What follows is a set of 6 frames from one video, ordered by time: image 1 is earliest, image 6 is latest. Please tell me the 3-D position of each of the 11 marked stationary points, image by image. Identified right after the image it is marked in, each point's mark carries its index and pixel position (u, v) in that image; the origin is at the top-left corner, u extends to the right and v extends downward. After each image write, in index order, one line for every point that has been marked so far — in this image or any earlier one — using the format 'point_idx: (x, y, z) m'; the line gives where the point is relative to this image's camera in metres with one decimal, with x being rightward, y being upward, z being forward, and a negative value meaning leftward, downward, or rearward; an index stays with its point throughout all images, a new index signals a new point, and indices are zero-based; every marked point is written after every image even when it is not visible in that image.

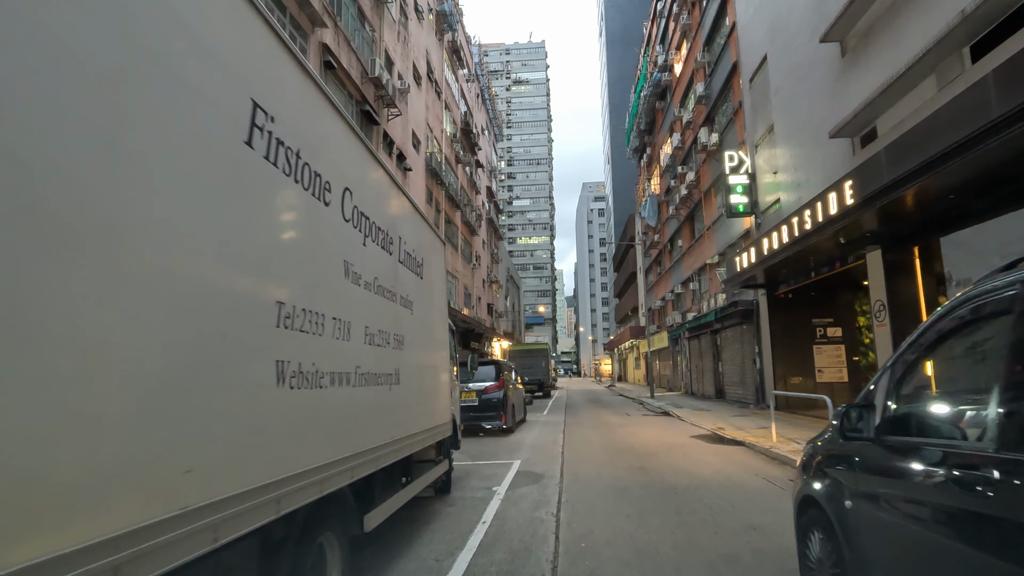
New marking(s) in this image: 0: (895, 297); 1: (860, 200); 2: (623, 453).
0: (+8.1, -0.2, +12.2) m
1: (+6.5, +1.7, +10.8) m
2: (+1.9, -2.9, +10.2) m
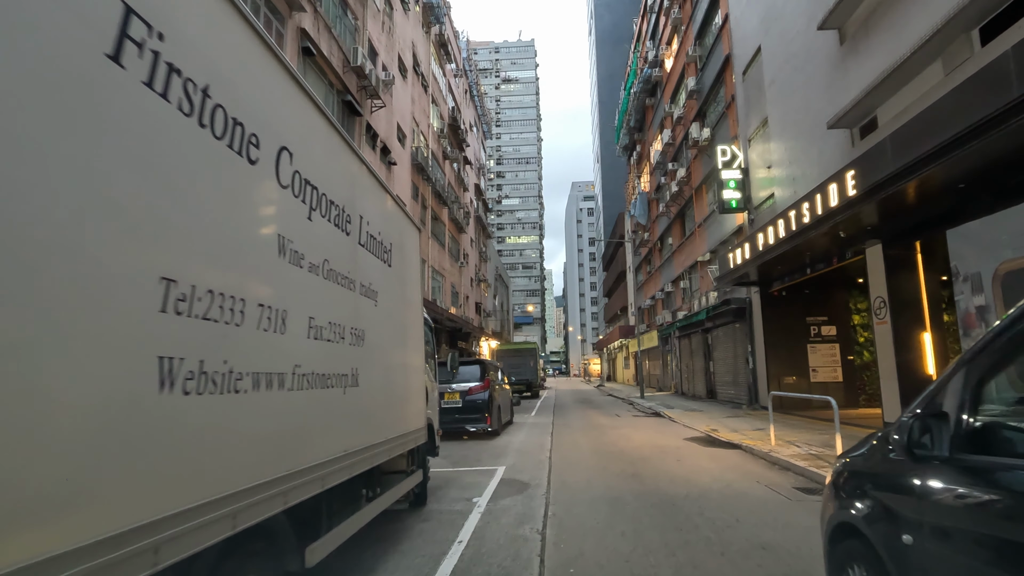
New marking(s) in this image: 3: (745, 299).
0: (+7.8, -0.1, +11.7) m
1: (+6.3, +1.7, +10.3) m
2: (+1.7, -2.8, +9.6) m
3: (+8.0, -0.4, +19.9) m
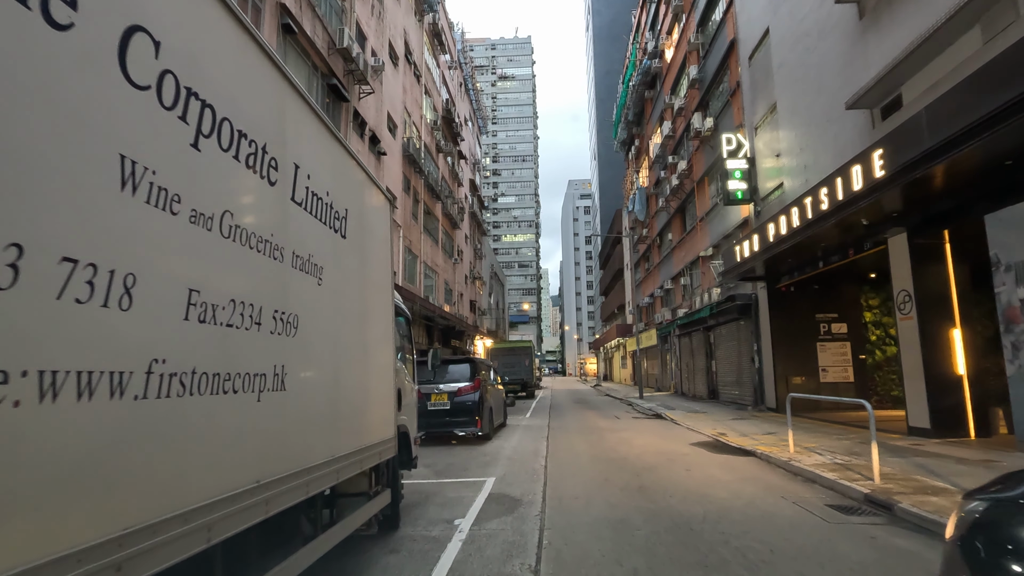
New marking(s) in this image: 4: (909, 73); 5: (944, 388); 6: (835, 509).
0: (+7.6, 0.0, +10.8) m
1: (+6.1, +1.9, +9.4) m
2: (+1.5, -2.7, +8.7) m
3: (+7.8, -0.2, +18.9) m
4: (+7.2, +3.9, +10.6) m
5: (+7.8, -1.8, +10.5) m
6: (+3.3, -2.3, +6.0) m
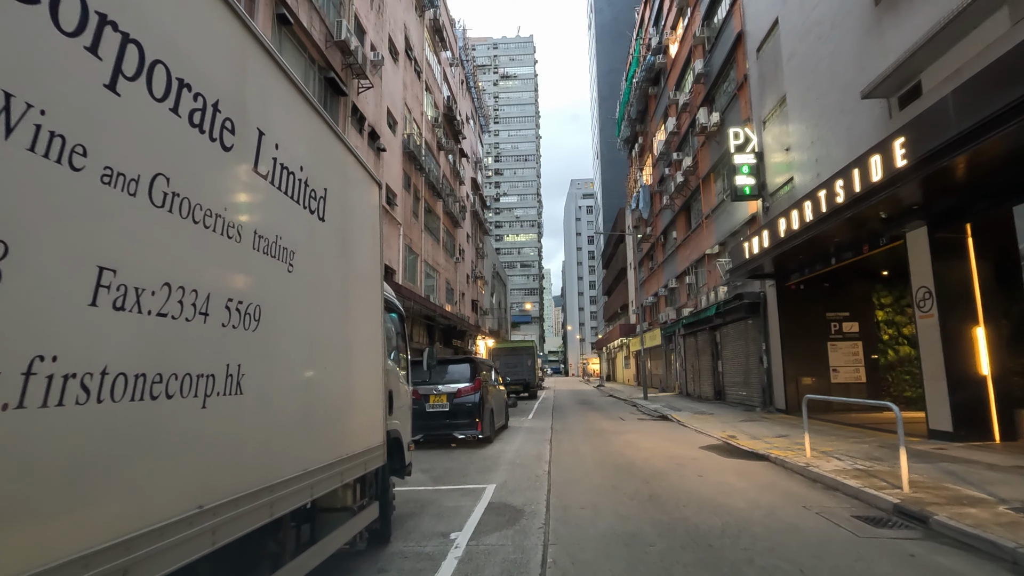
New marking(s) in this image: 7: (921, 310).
0: (+7.7, +0.1, +10.3) m
1: (+6.2, +1.9, +8.9) m
2: (+1.6, -2.6, +8.2) m
3: (+7.8, -0.2, +18.5) m
4: (+7.2, +3.9, +10.1) m
5: (+7.8, -1.7, +10.0) m
6: (+3.3, -2.2, +5.5) m
7: (+7.6, -0.4, +10.8) m
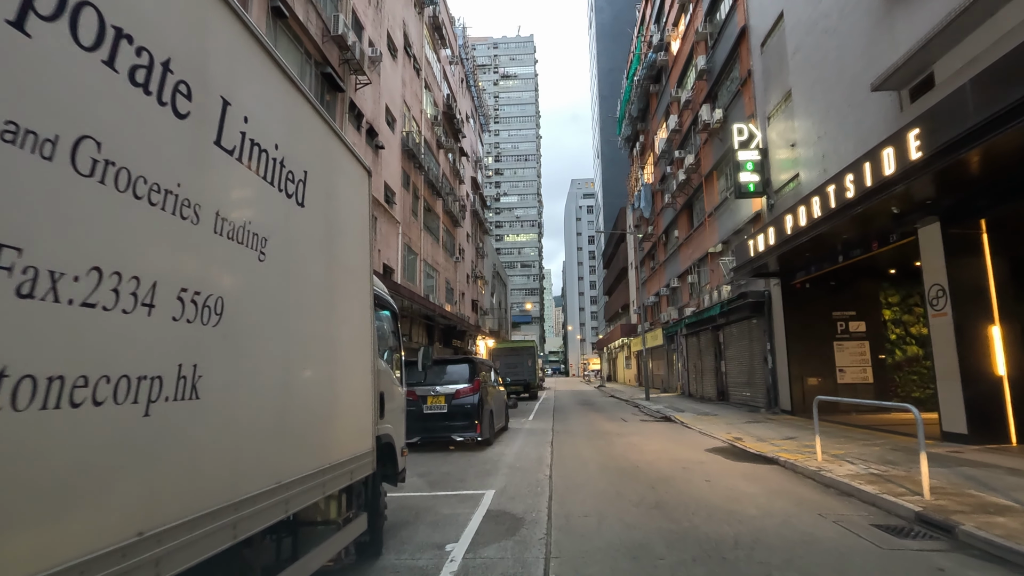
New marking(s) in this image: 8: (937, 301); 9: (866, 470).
0: (+7.7, +0.1, +10.0) m
1: (+6.1, +2.0, +8.6) m
2: (+1.6, -2.6, +7.9) m
3: (+7.8, -0.1, +18.1) m
4: (+7.2, +4.0, +9.8) m
5: (+7.8, -1.7, +9.7) m
6: (+3.3, -2.2, +5.2) m
7: (+7.6, -0.4, +10.5) m
8: (+7.6, -0.2, +10.4) m
9: (+4.6, -2.3, +7.5) m
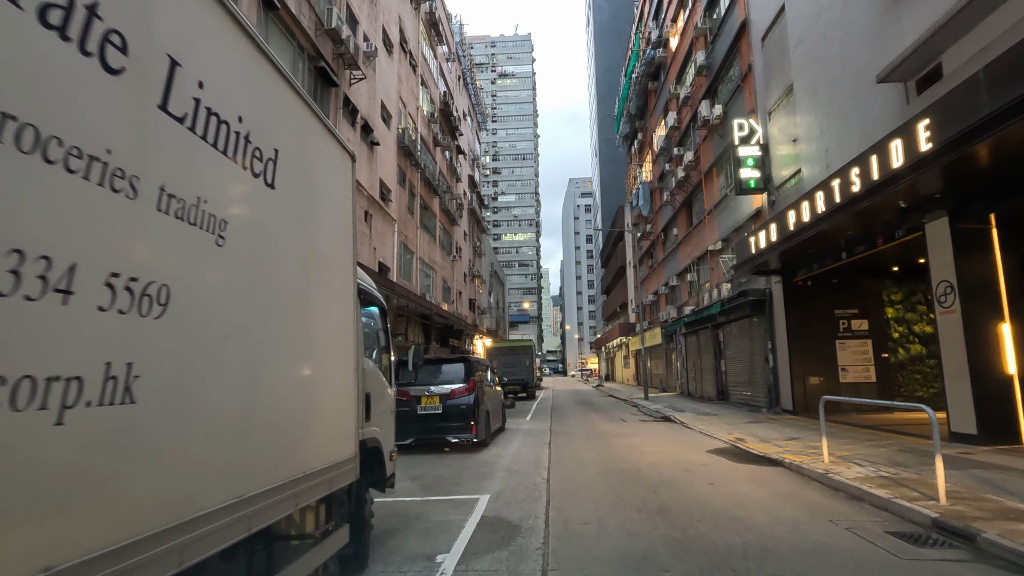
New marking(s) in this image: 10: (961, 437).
0: (+7.6, +0.2, +9.7) m
1: (+6.1, +2.0, +8.3) m
2: (+1.5, -2.5, +7.6) m
3: (+7.7, -0.1, +17.9) m
4: (+7.1, +4.0, +9.5) m
5: (+7.7, -1.6, +9.4) m
6: (+3.3, -2.1, +4.9) m
7: (+7.5, -0.3, +10.3) m
8: (+7.5, -0.2, +10.2) m
9: (+4.5, -2.3, +7.2) m
10: (+7.5, -2.5, +9.8) m
